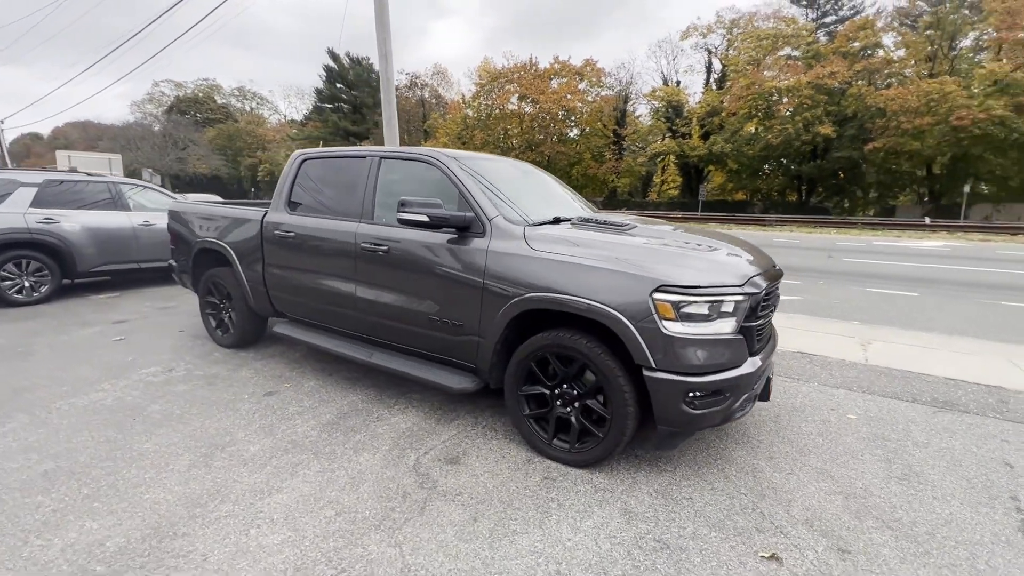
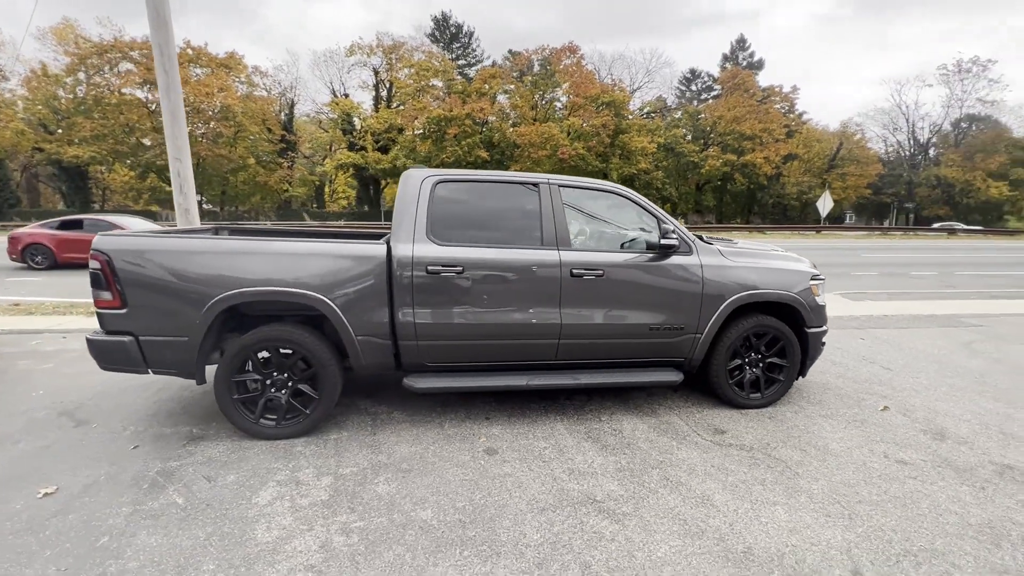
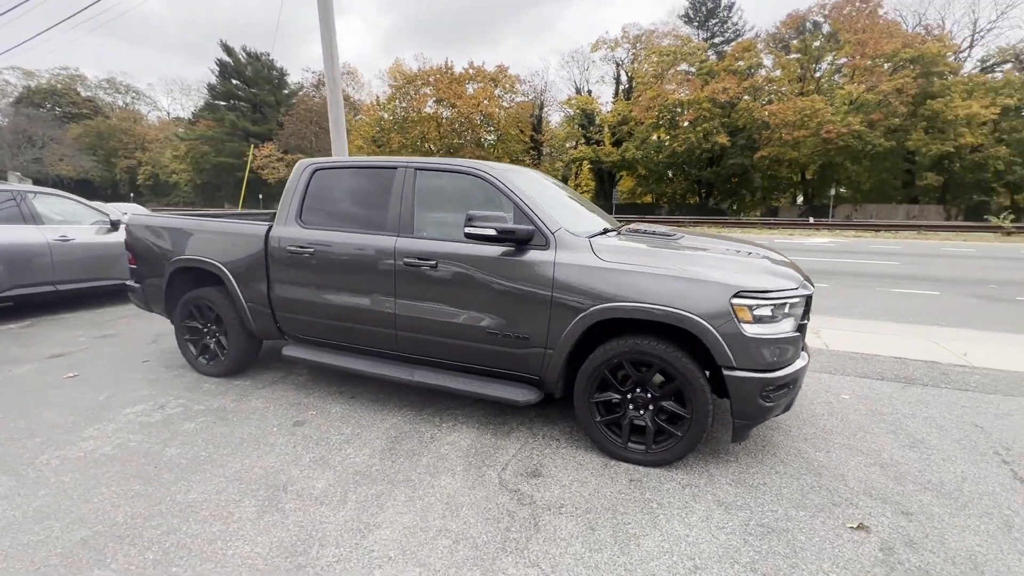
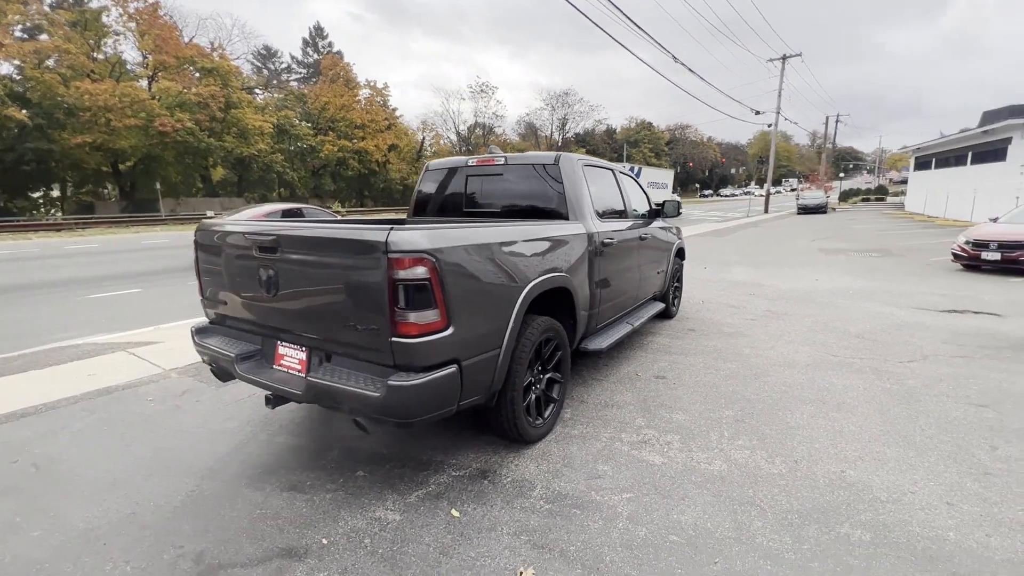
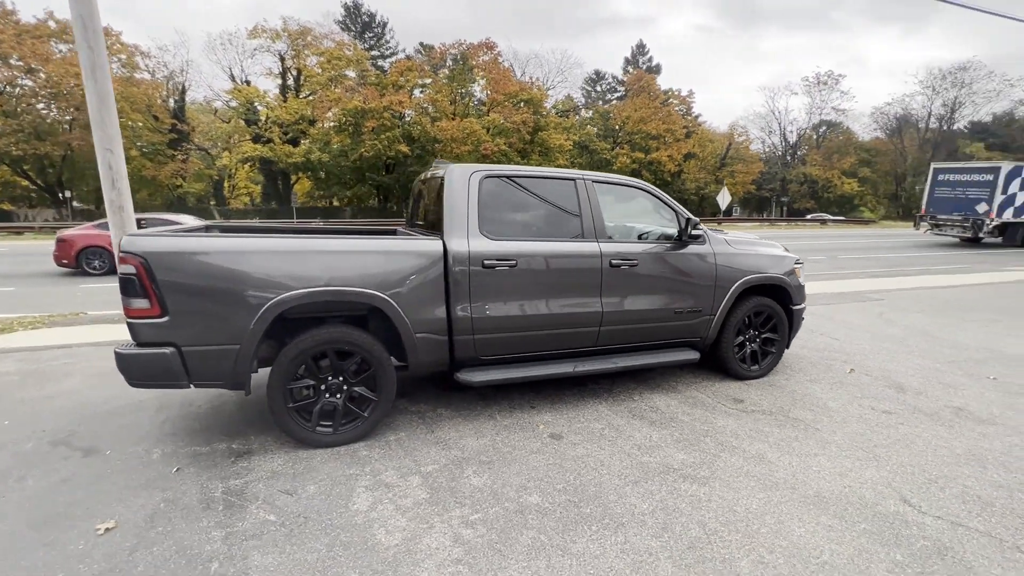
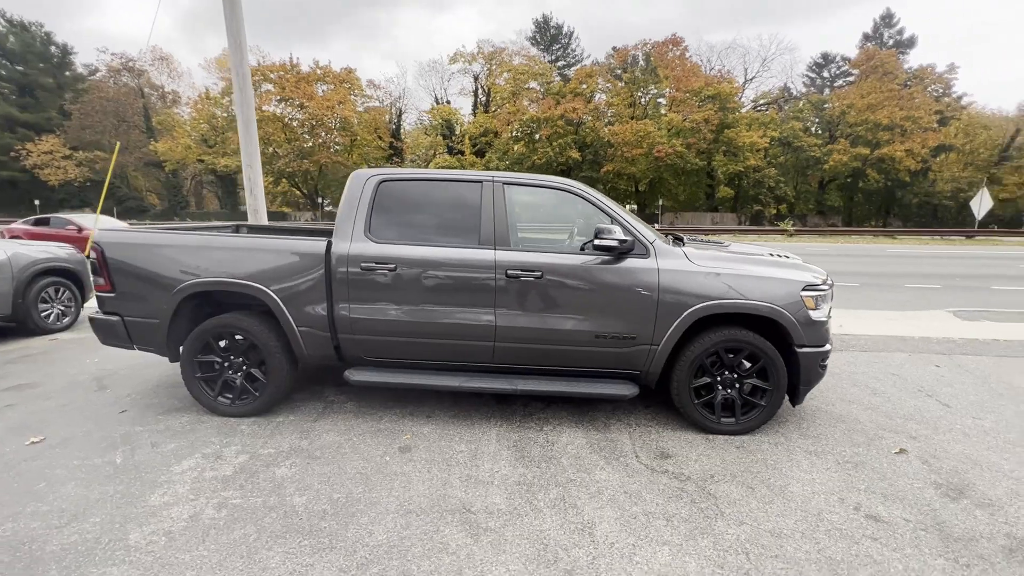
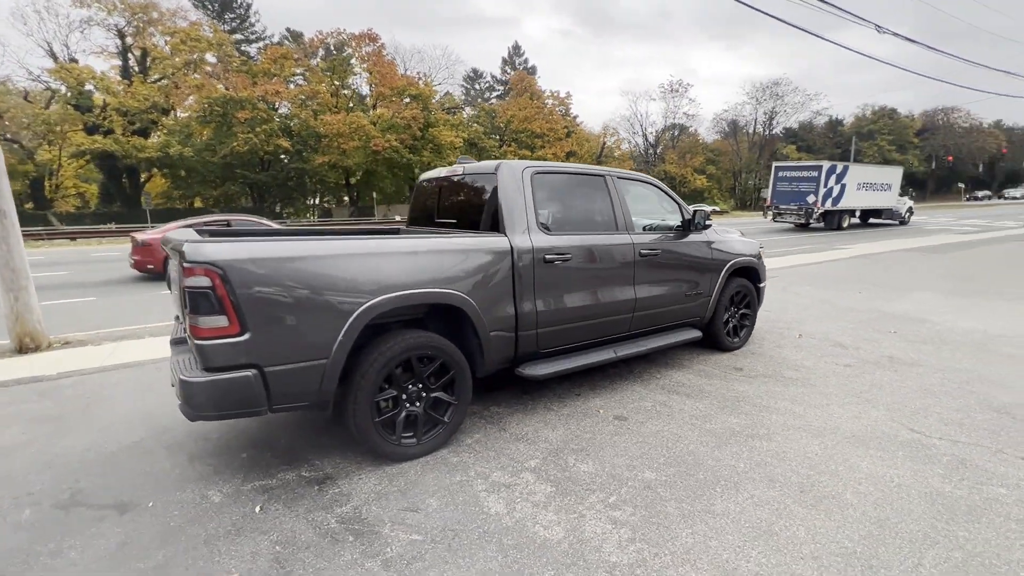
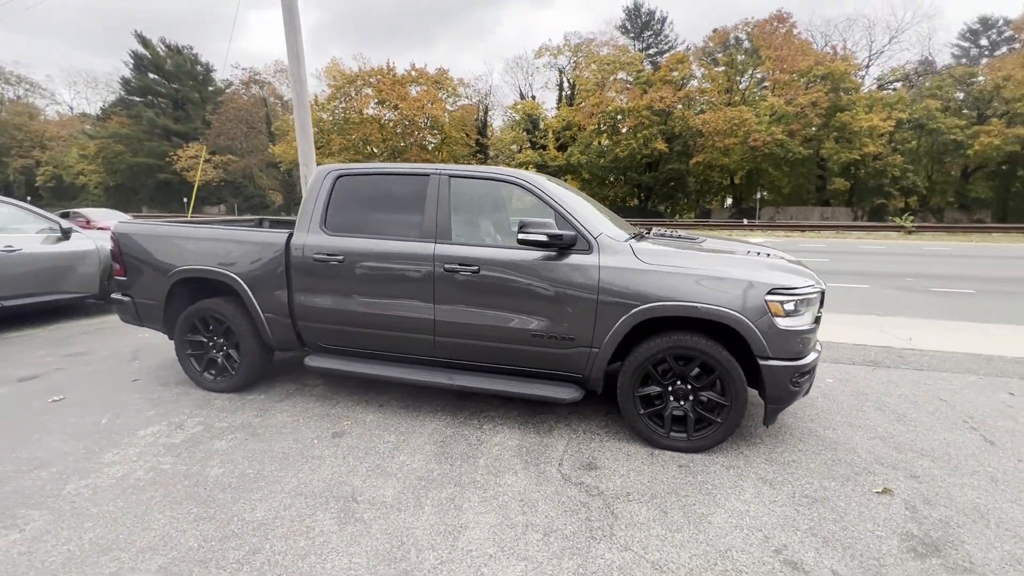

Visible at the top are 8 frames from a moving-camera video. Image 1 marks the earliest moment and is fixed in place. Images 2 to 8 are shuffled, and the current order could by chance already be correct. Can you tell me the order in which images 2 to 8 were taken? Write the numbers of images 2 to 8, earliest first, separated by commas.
3, 8, 6, 2, 5, 7, 4
